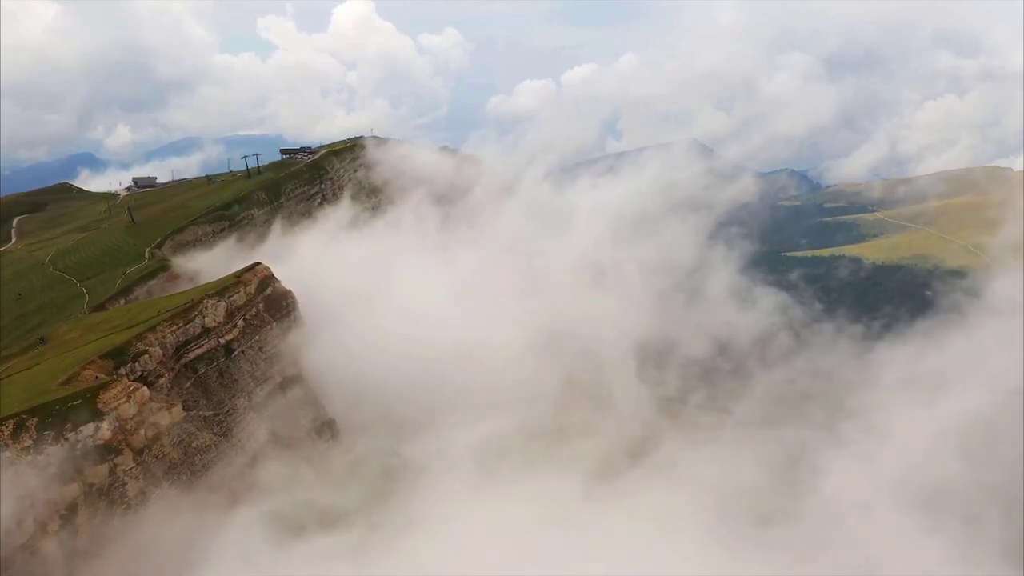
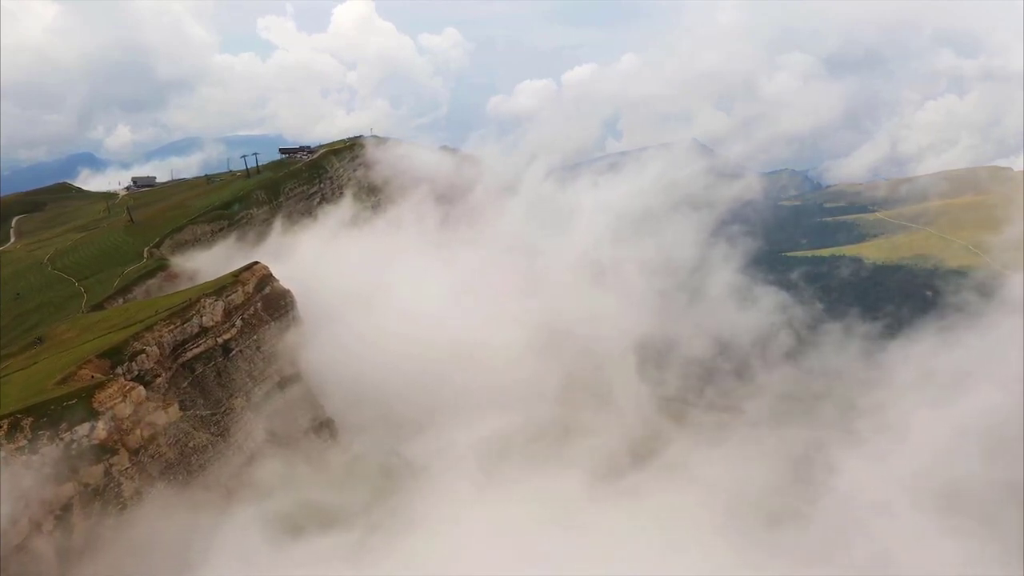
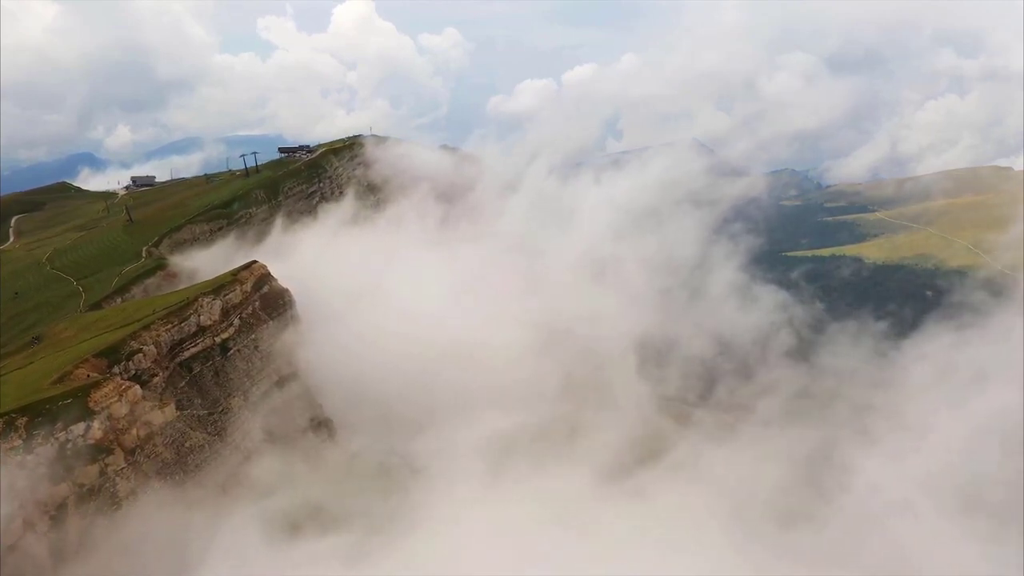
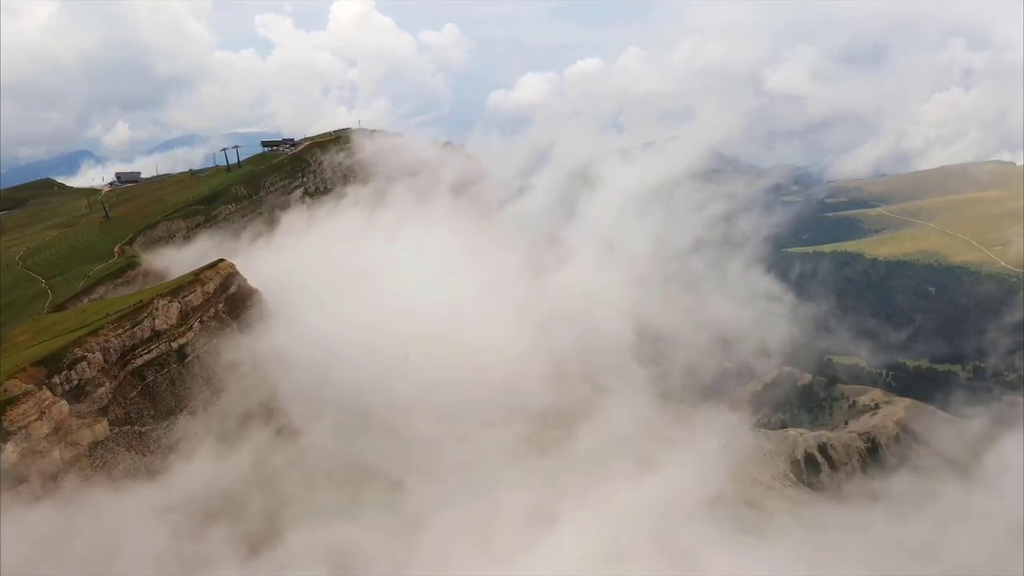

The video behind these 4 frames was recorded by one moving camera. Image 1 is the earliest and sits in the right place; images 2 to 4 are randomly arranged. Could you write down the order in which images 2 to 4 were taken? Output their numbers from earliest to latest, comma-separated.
2, 3, 4
